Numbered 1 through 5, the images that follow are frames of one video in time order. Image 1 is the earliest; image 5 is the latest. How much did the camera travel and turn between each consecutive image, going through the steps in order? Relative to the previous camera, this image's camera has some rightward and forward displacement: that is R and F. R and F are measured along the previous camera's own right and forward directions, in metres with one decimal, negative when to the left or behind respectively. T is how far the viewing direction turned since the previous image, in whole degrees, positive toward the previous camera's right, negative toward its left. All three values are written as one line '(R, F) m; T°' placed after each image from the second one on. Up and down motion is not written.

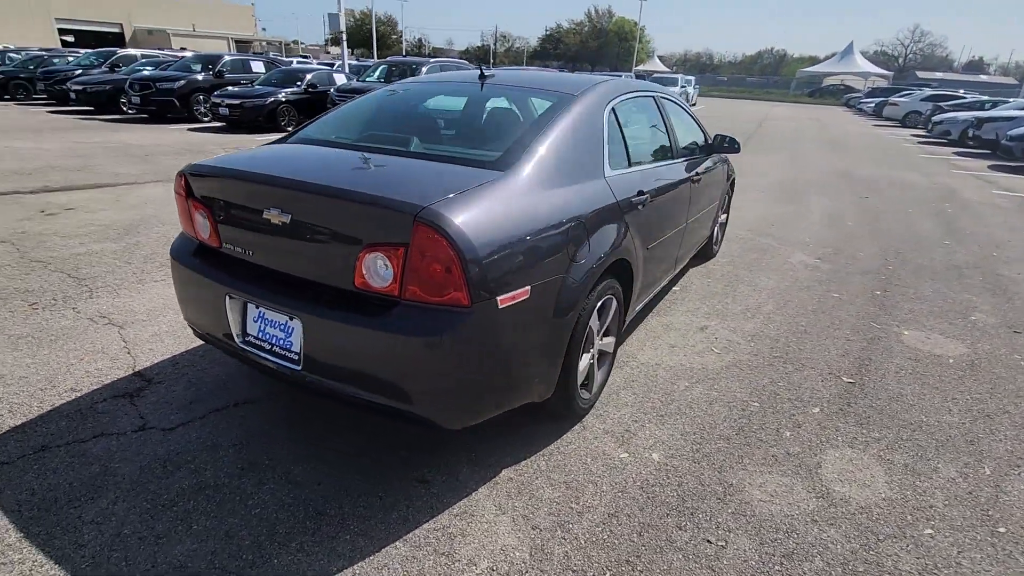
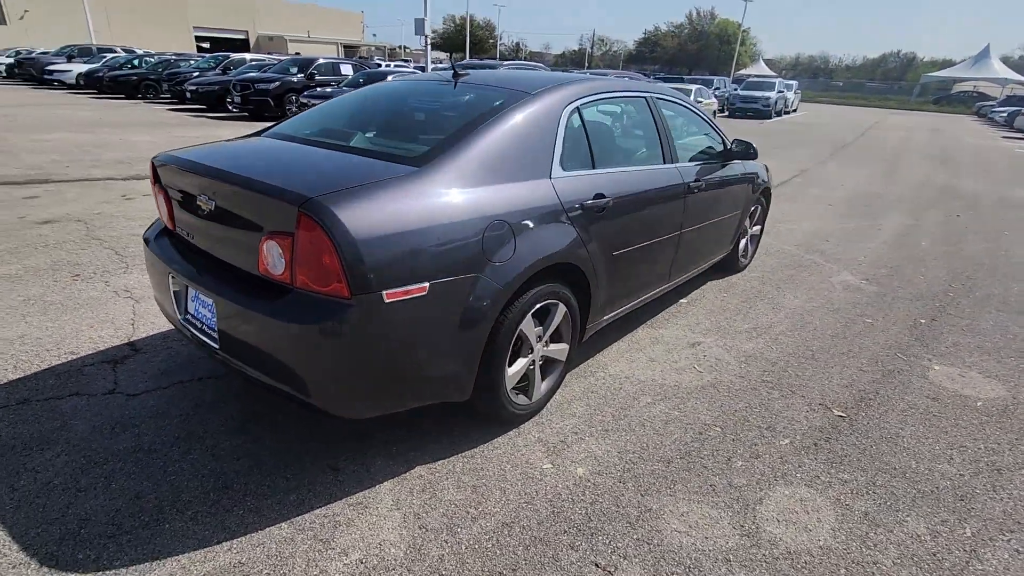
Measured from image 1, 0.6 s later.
(+0.7, +0.1) m; -9°
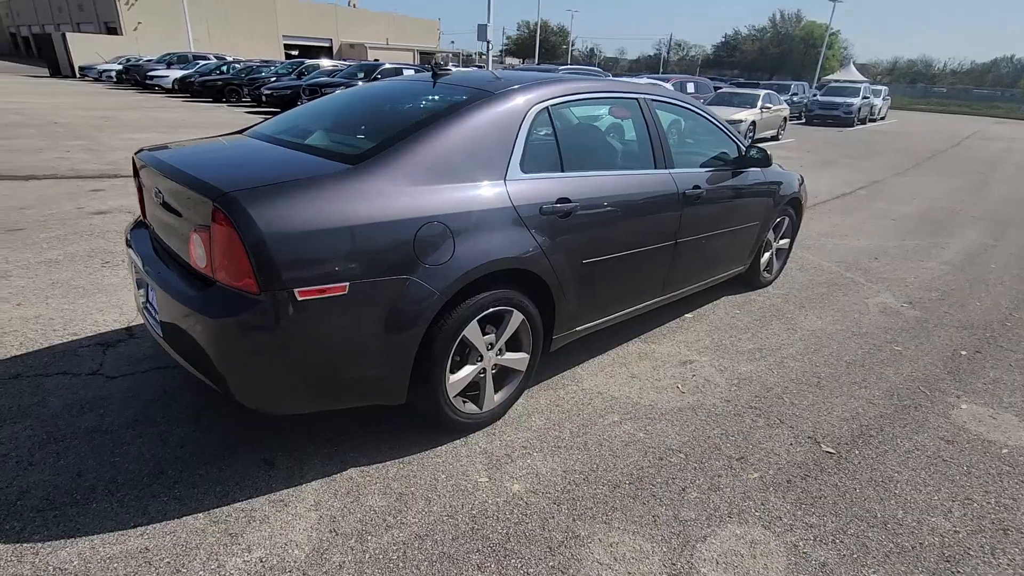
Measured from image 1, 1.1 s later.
(+0.5, +0.1) m; -7°
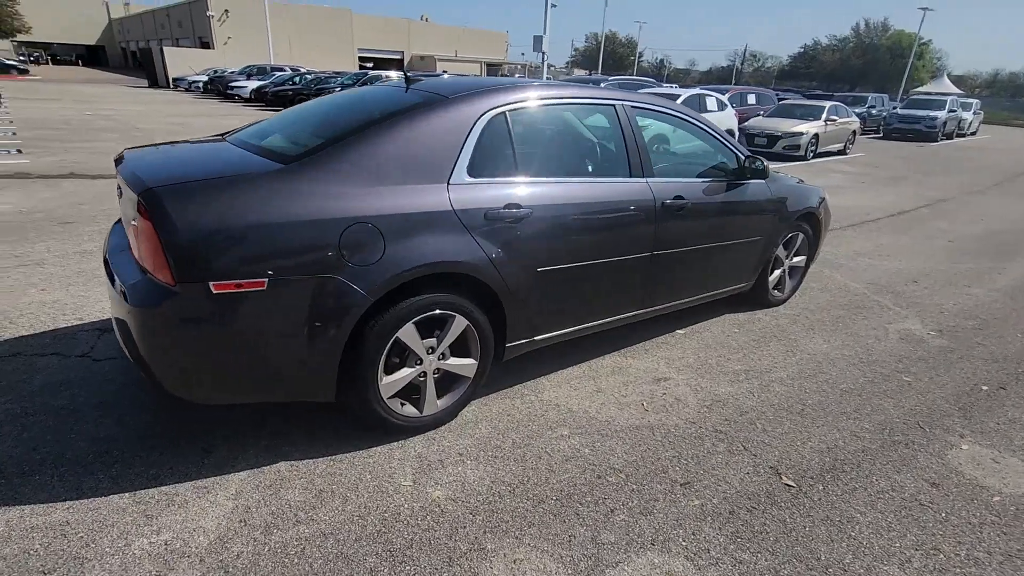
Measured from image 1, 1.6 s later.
(+0.6, +0.1) m; -6°
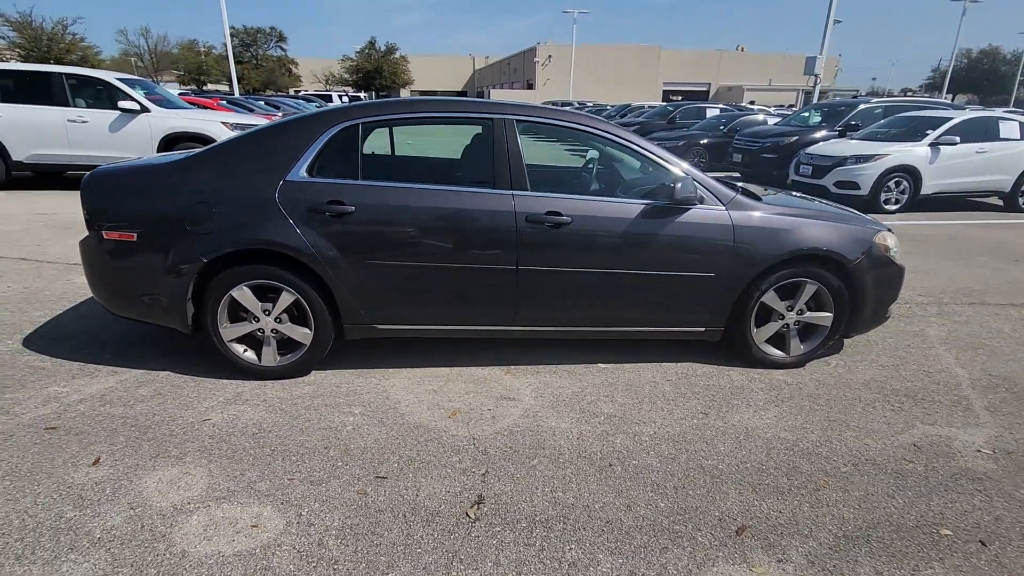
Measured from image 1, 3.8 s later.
(+2.5, +0.5) m; -30°
